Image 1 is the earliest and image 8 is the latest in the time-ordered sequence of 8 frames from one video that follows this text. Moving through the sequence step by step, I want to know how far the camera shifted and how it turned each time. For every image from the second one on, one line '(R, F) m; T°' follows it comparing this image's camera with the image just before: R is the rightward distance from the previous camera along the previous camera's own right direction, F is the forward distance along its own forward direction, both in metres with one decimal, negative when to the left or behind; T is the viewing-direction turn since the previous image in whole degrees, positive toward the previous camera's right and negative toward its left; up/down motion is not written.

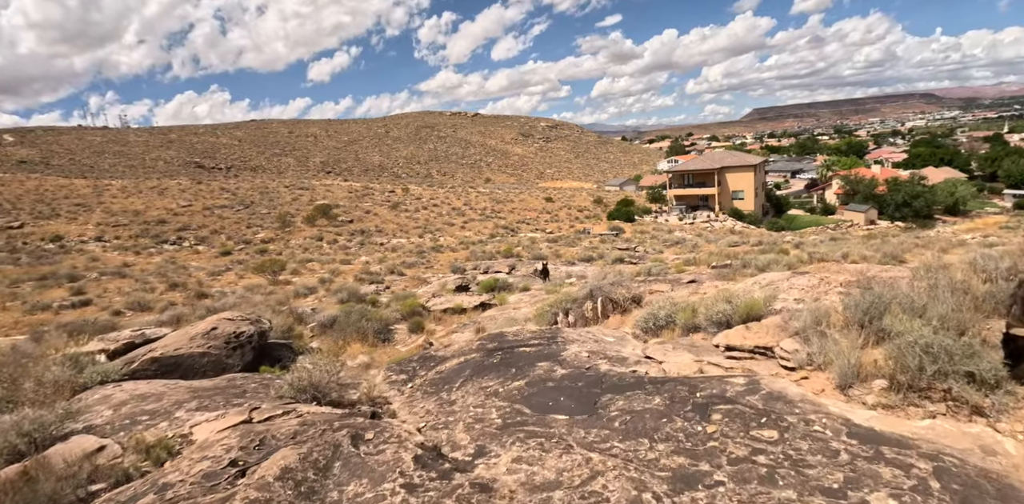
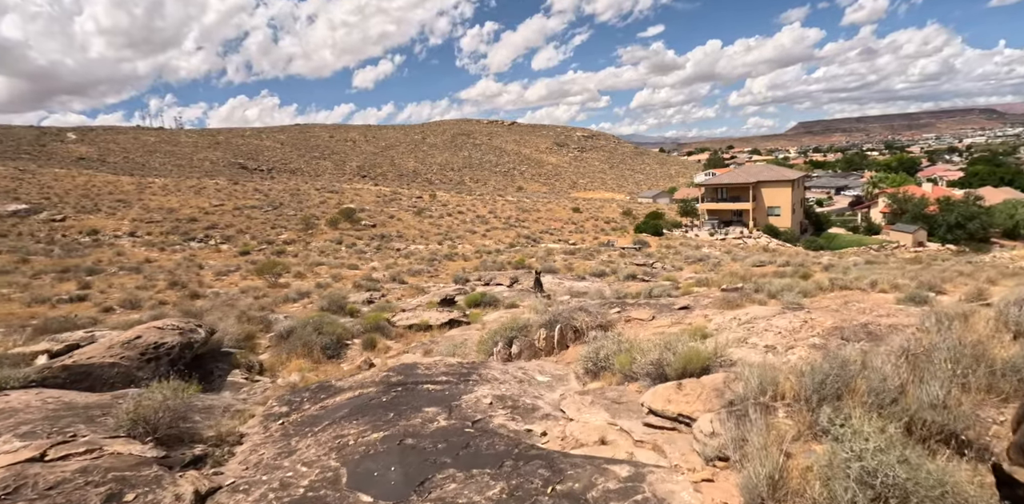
(+1.2, +1.1) m; -4°
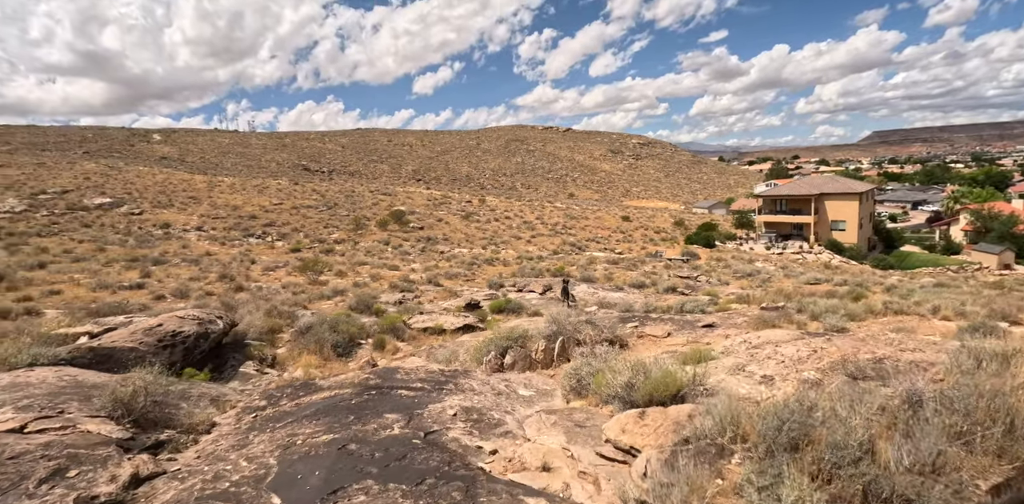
(+0.7, +0.2) m; -5°
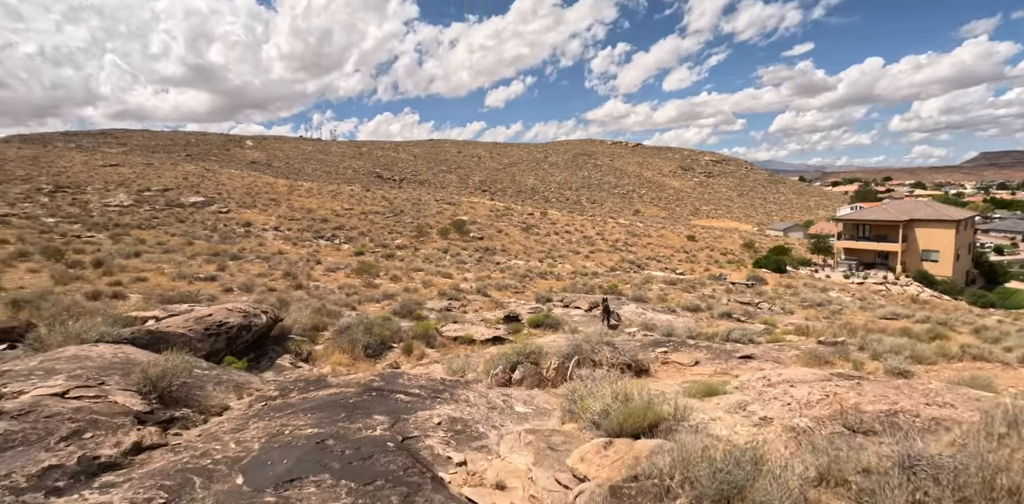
(+0.6, 0.0) m; -7°
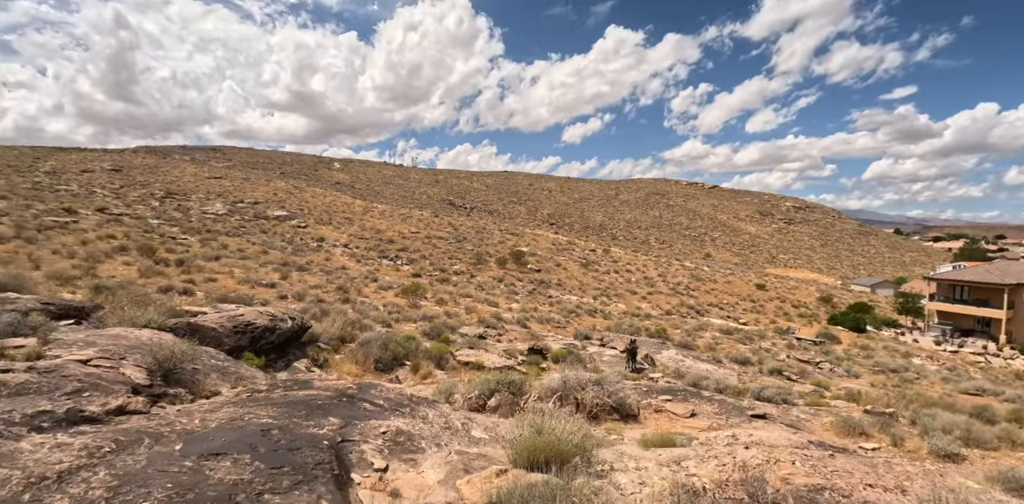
(+1.0, -0.3) m; -7°
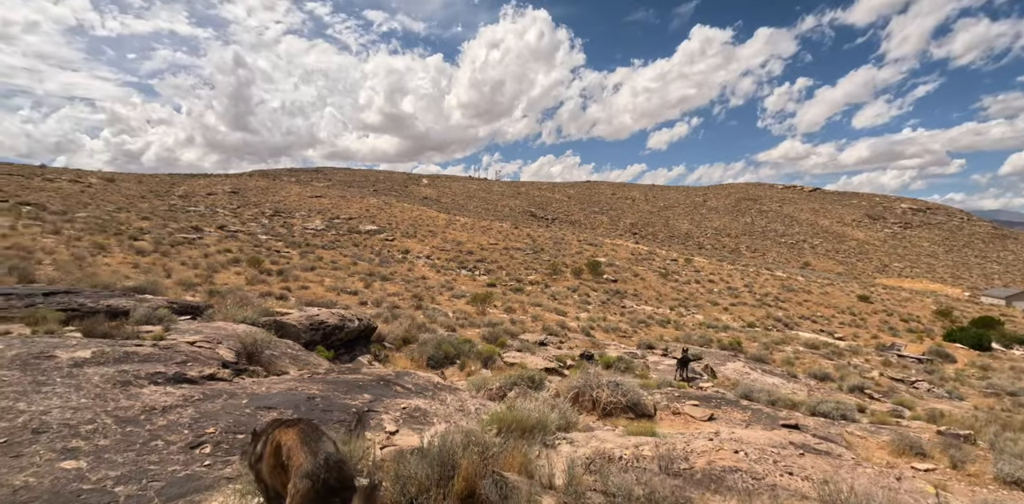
(+1.0, -1.0) m; -9°
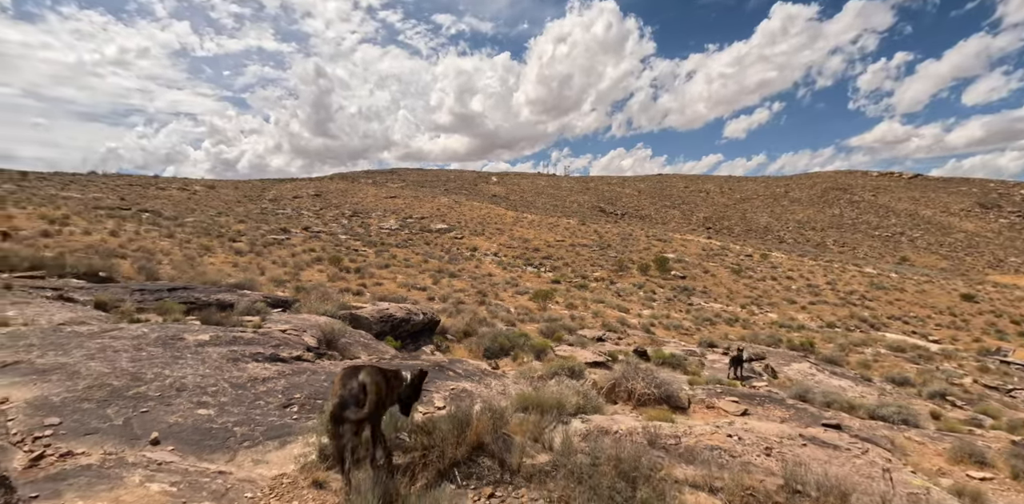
(+0.5, -0.9) m; -7°
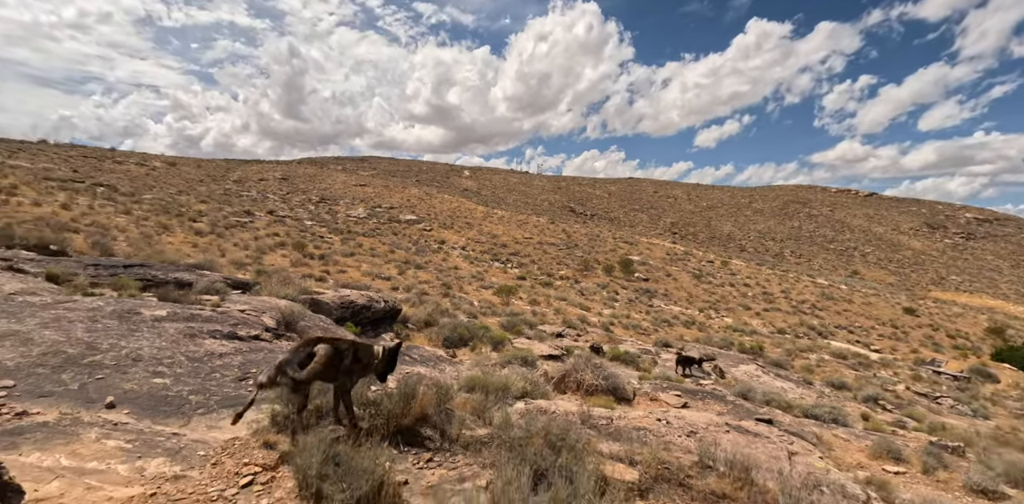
(+0.1, -0.3) m; +3°
